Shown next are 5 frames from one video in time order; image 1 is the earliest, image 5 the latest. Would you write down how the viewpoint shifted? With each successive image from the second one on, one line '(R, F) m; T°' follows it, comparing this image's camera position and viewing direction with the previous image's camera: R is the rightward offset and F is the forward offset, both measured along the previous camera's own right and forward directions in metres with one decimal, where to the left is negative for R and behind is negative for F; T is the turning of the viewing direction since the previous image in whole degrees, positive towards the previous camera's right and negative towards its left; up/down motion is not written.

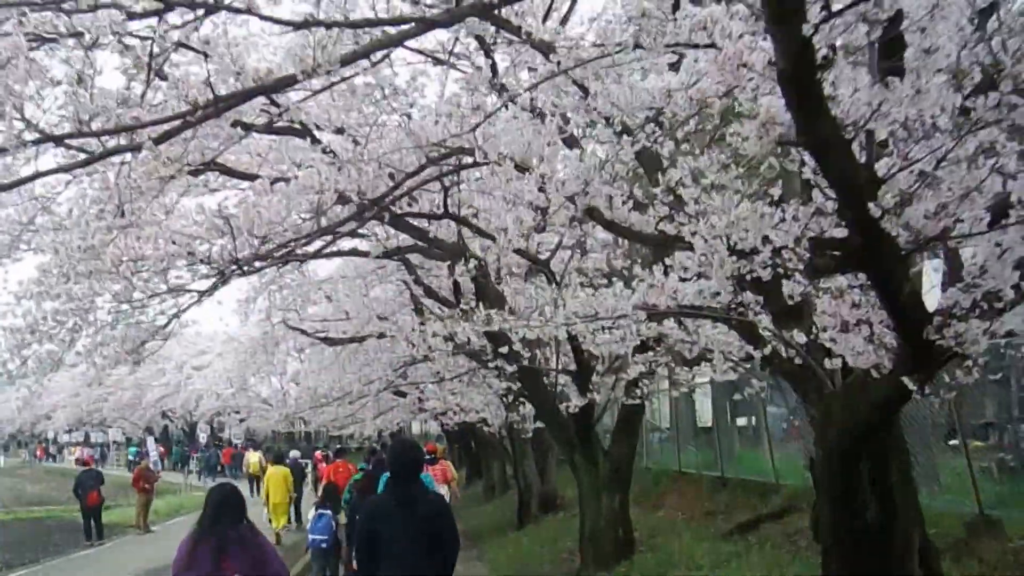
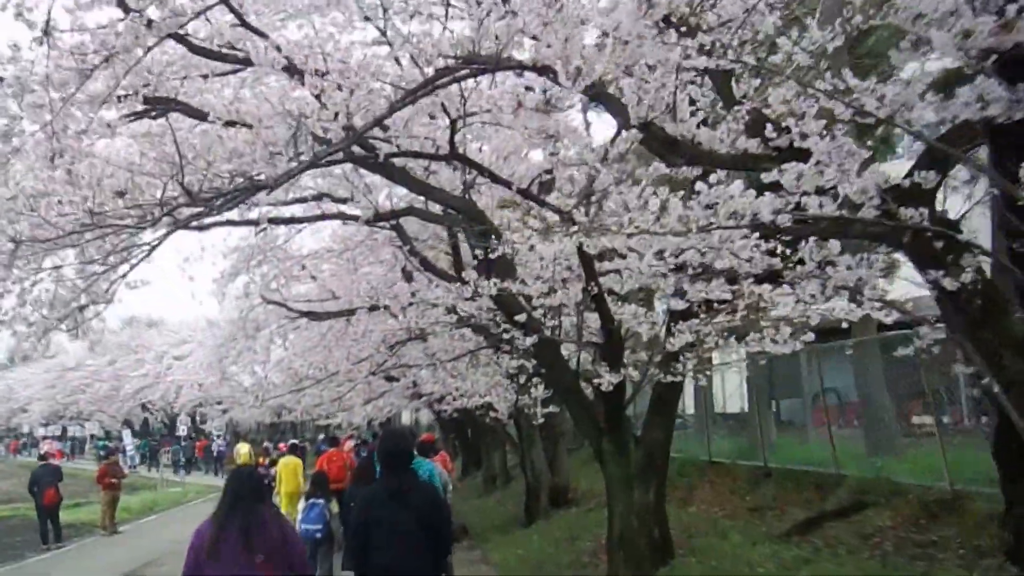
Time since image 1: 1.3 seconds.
(-0.3, +2.1) m; +1°
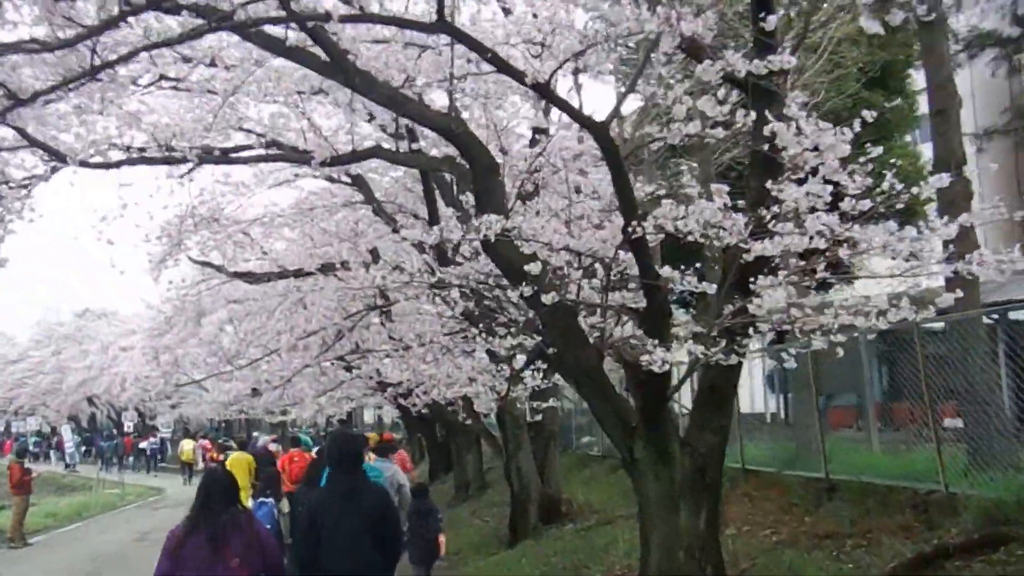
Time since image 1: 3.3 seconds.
(-0.2, +3.1) m; +2°
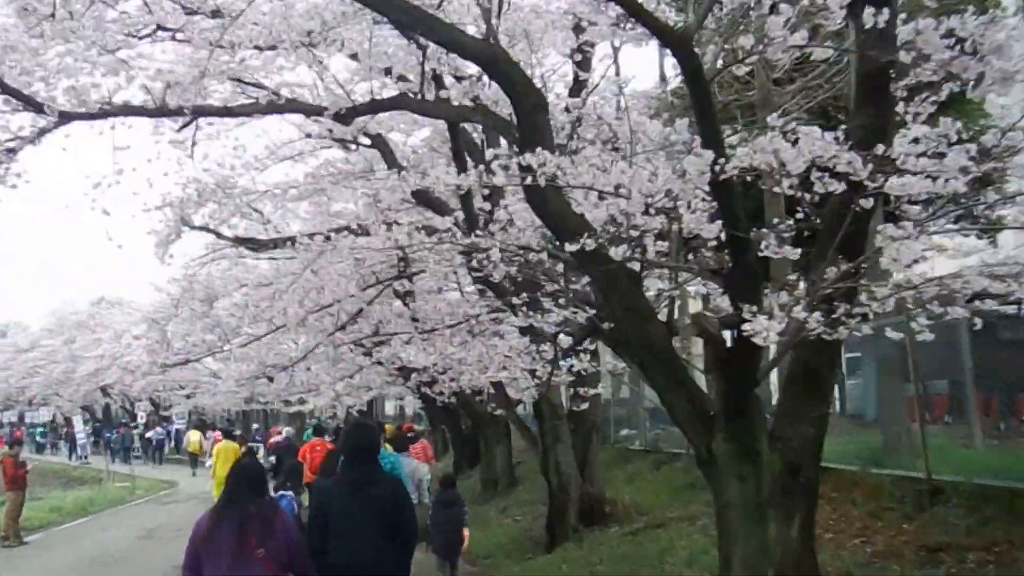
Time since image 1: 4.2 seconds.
(-0.2, +1.5) m; -1°
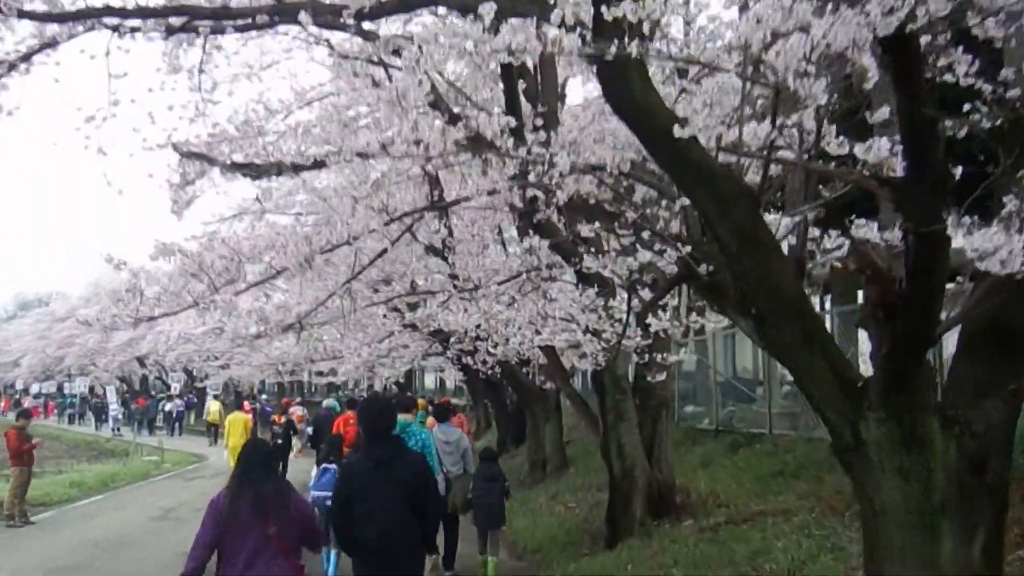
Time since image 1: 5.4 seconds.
(-0.1, +2.0) m; -2°
